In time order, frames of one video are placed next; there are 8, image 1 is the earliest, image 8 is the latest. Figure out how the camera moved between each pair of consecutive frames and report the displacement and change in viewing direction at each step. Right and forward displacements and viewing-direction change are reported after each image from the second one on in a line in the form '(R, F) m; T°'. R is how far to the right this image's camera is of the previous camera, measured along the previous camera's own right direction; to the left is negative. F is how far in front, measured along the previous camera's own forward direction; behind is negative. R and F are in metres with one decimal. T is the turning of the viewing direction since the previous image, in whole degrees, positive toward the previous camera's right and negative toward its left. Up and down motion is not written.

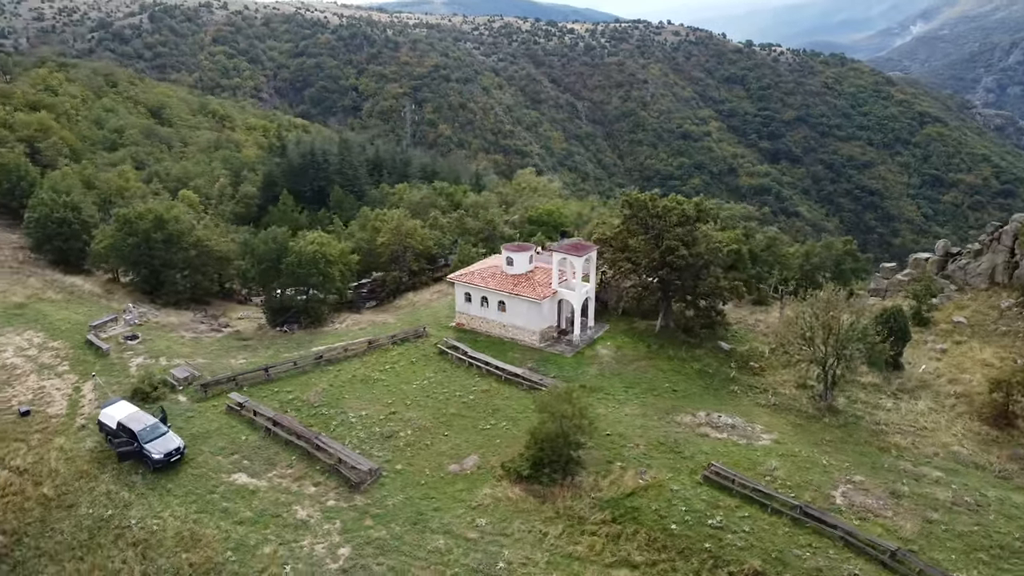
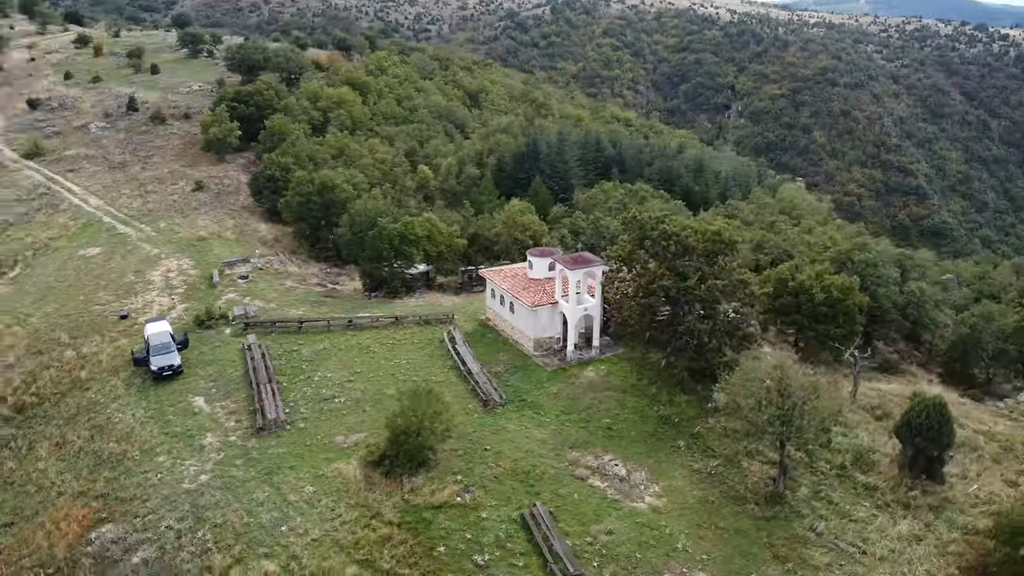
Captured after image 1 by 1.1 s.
(+13.1, +3.1) m; -27°
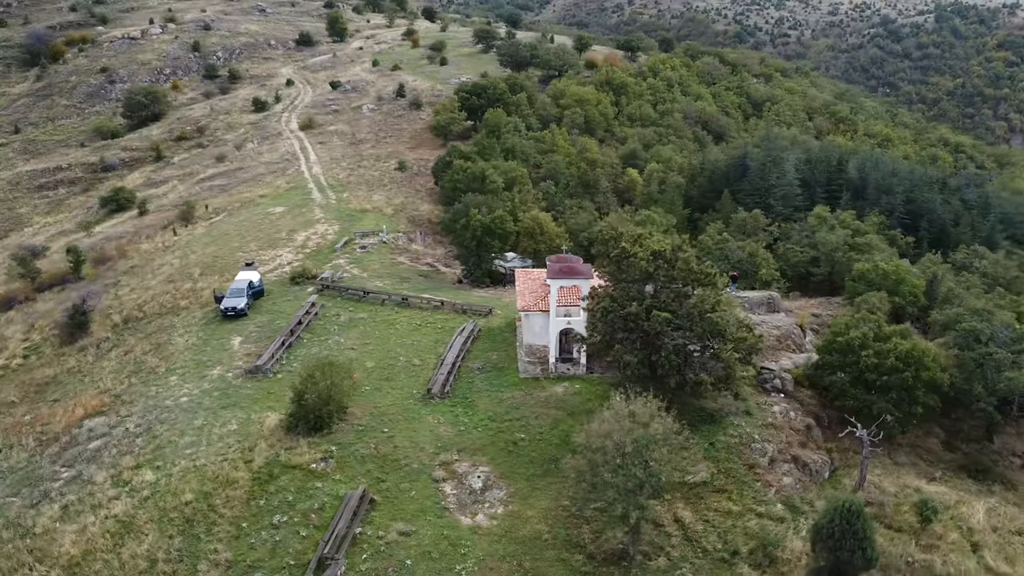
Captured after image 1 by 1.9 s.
(+12.1, +2.8) m; -25°
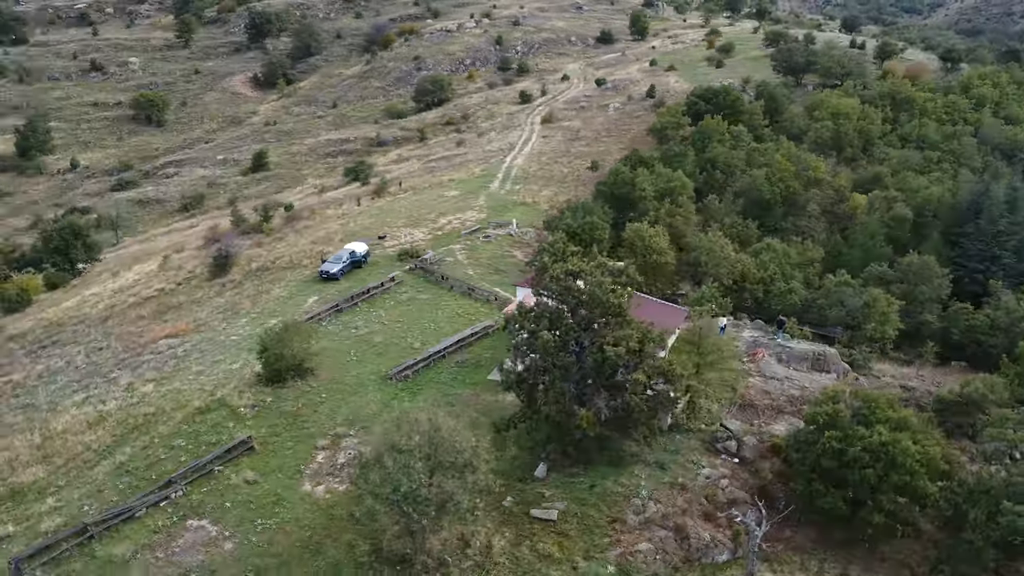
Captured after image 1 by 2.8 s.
(+12.4, +2.7) m; -25°
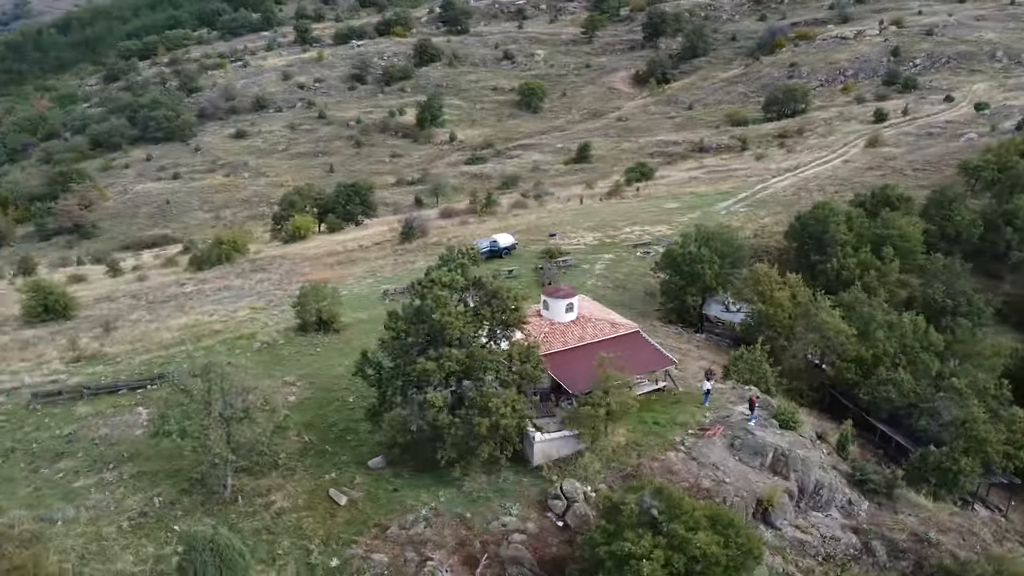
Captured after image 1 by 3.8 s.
(+15.6, +4.5) m; -32°
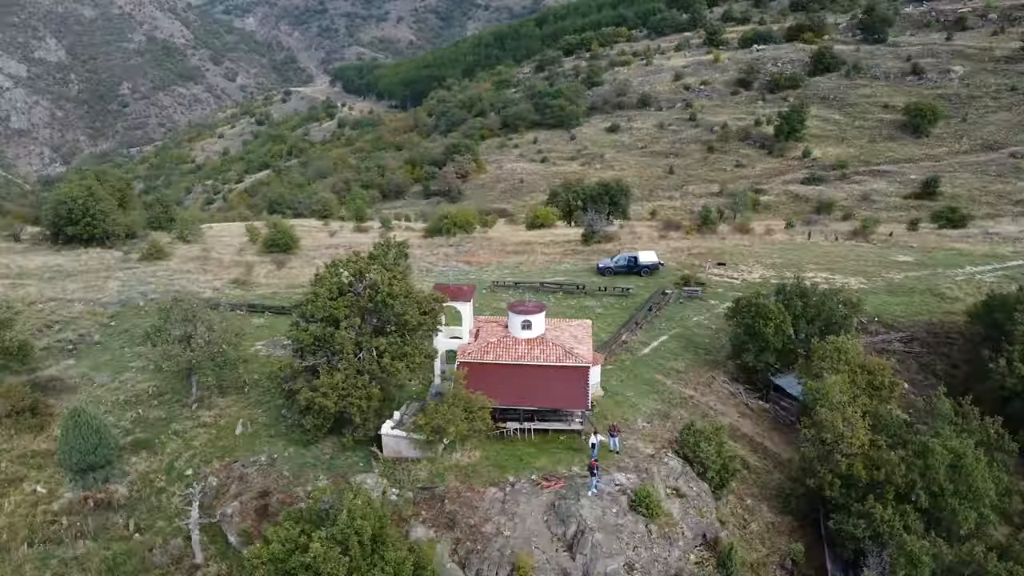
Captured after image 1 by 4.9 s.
(+15.6, +4.6) m; -32°
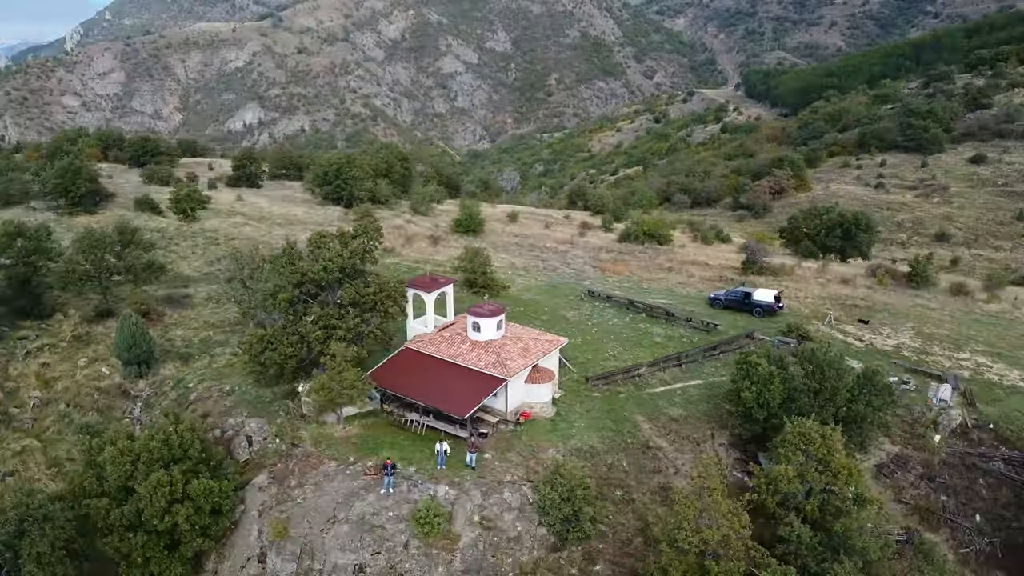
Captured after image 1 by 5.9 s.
(+14.2, +3.8) m; -29°
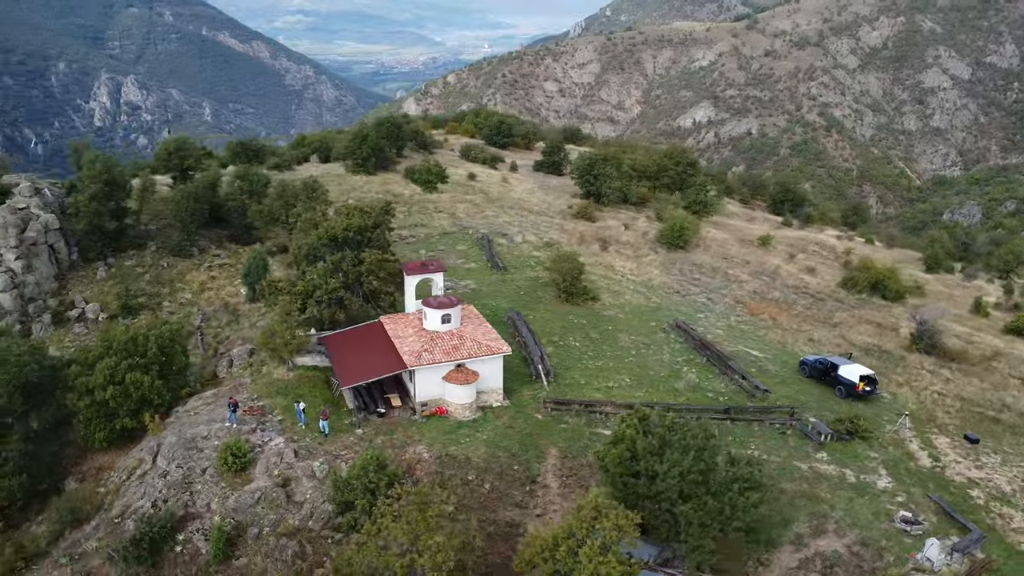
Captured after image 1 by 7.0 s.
(+15.8, +4.9) m; -32°
